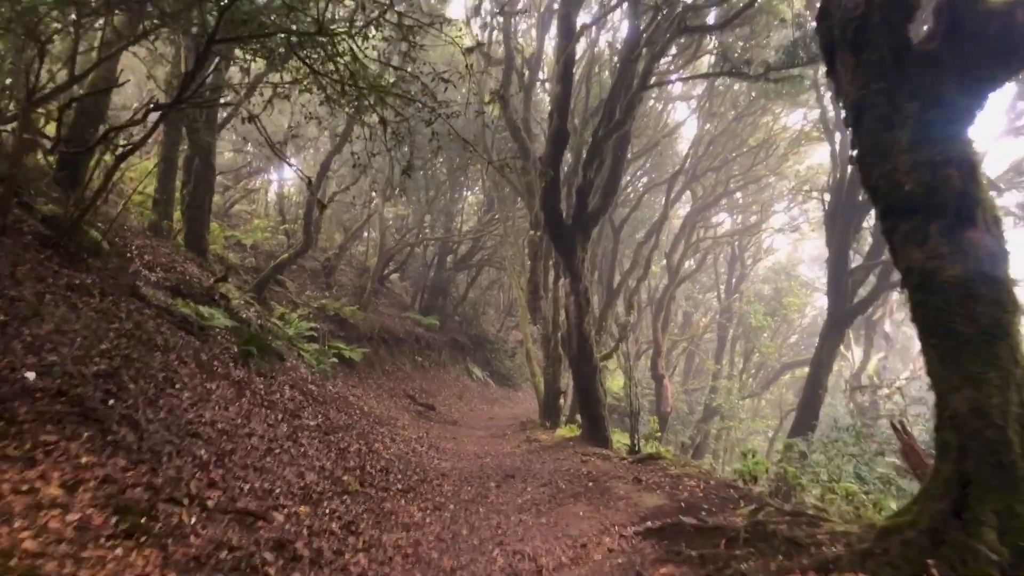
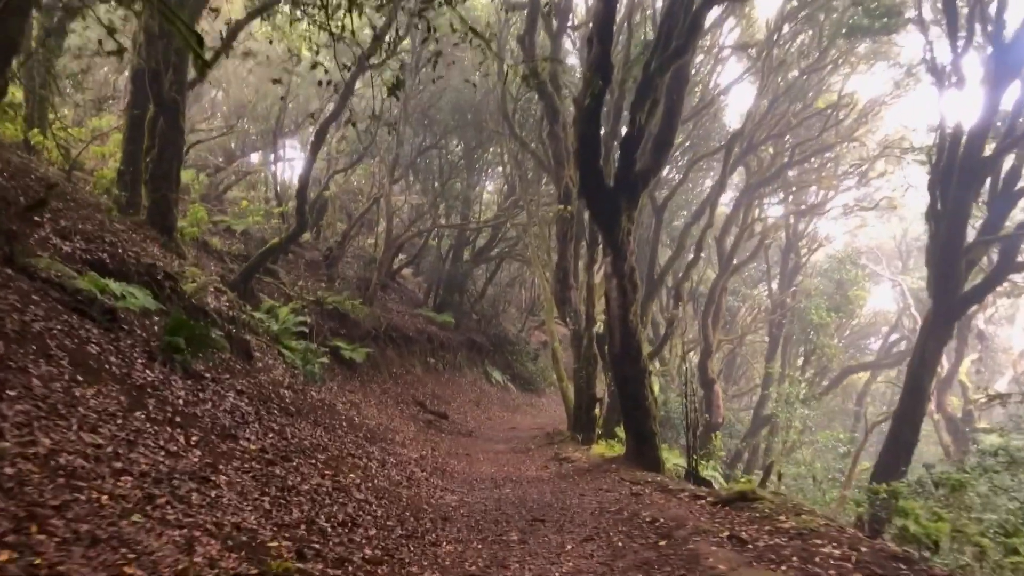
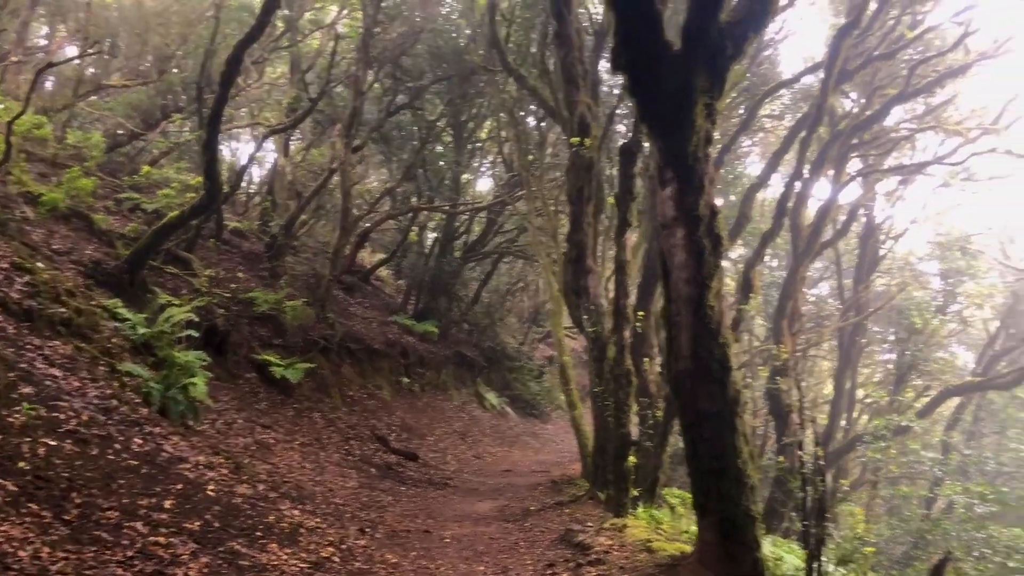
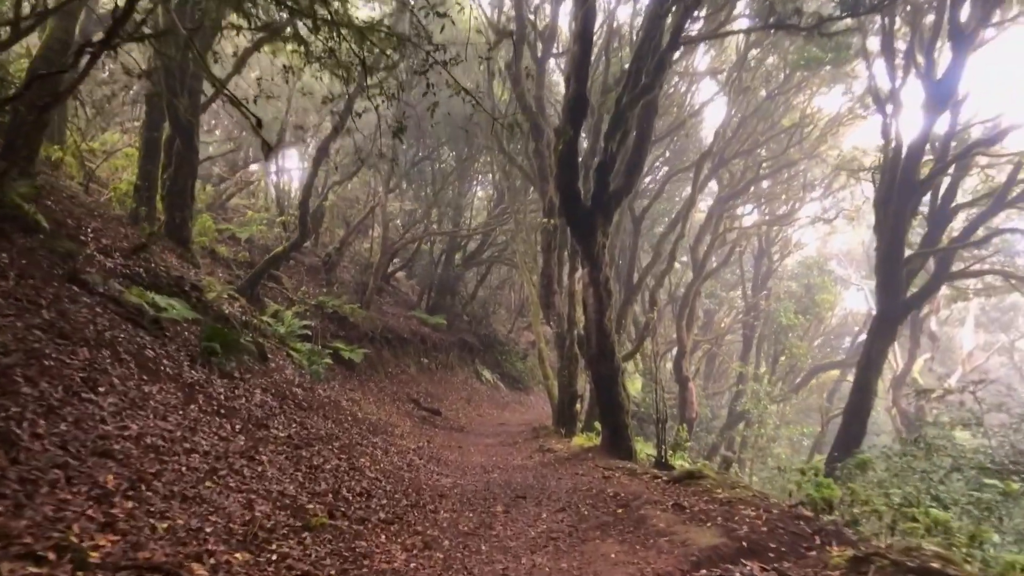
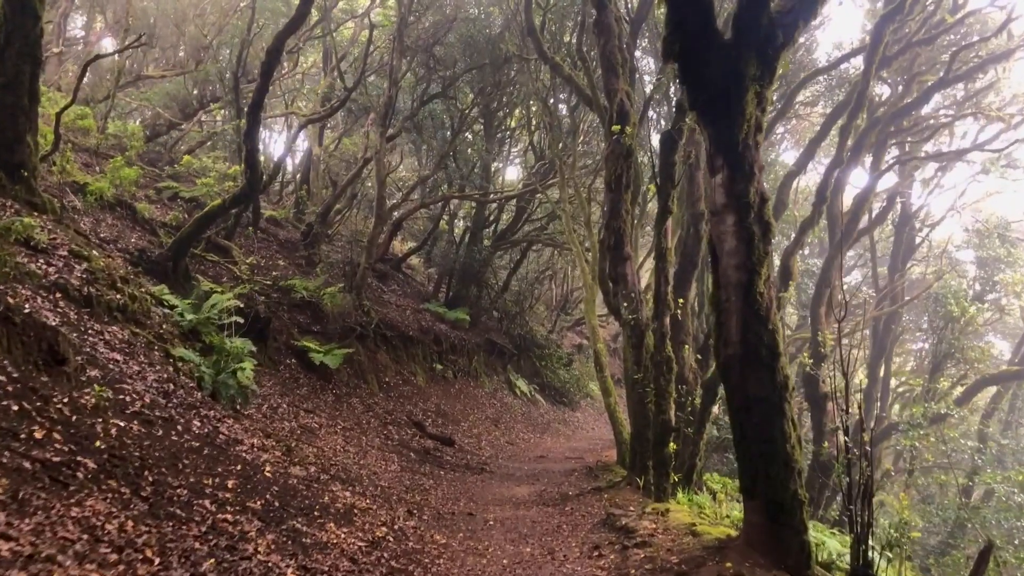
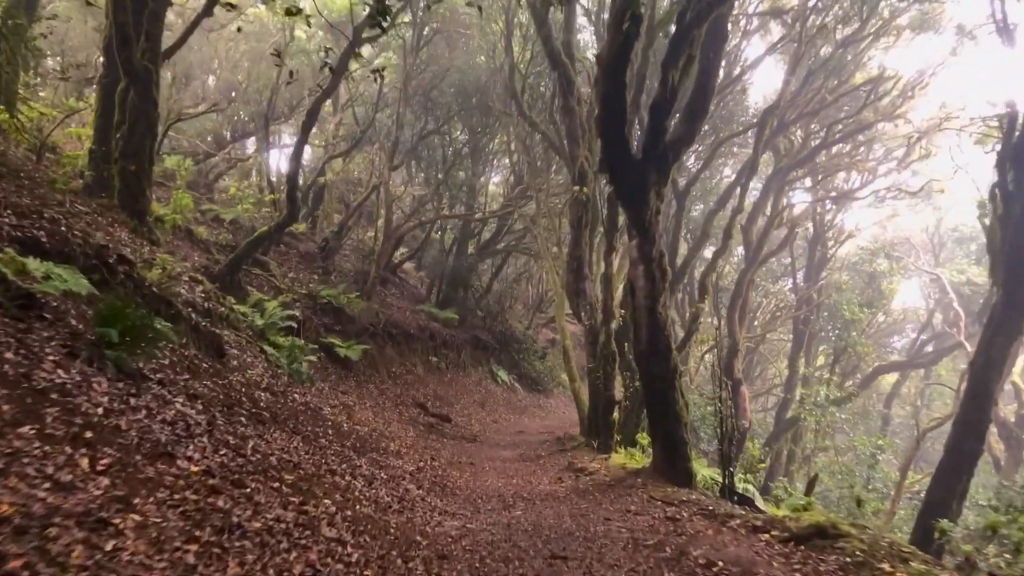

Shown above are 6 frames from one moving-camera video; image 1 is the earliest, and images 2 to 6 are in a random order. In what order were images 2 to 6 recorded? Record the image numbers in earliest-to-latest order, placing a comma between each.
4, 2, 6, 5, 3
